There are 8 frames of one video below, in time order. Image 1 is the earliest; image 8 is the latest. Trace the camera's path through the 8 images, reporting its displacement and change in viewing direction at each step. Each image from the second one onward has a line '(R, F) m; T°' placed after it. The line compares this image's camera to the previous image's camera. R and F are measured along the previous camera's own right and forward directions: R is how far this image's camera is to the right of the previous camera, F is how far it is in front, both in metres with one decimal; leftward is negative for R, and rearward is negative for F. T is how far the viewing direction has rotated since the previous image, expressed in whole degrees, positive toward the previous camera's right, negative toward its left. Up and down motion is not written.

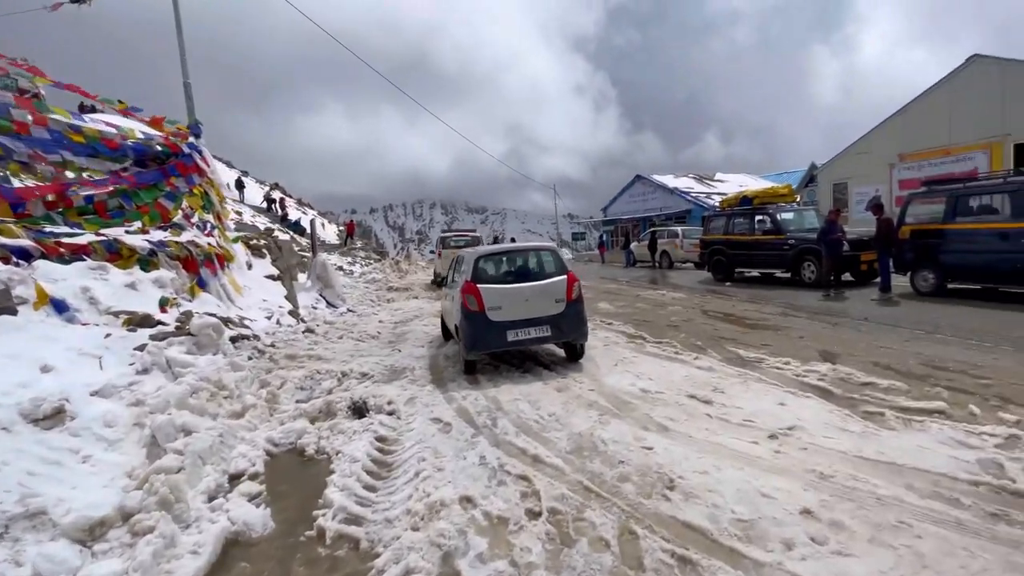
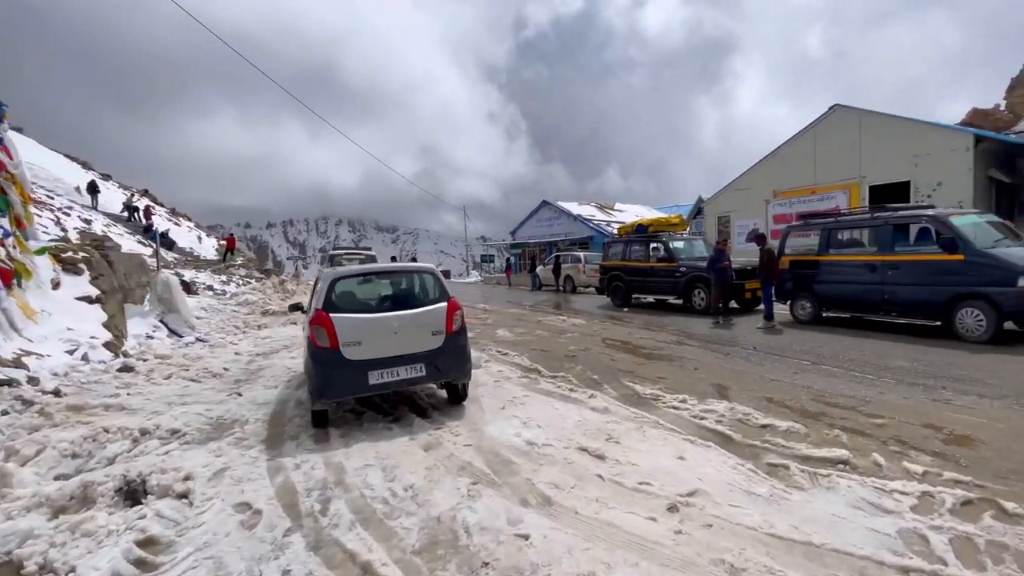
(+0.5, +1.0) m; +11°
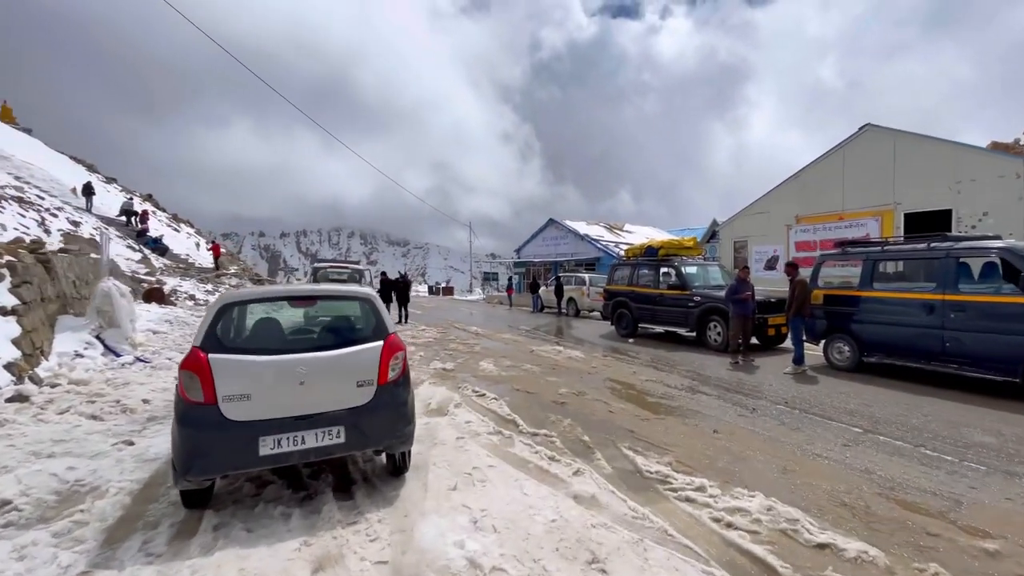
(+0.4, +1.4) m; -1°
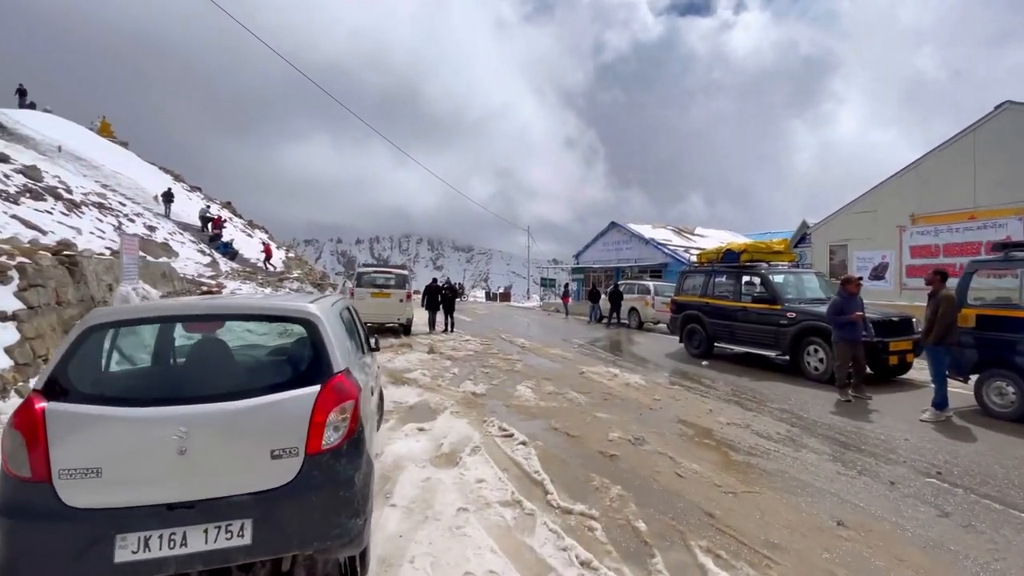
(+0.3, +1.5) m; -8°
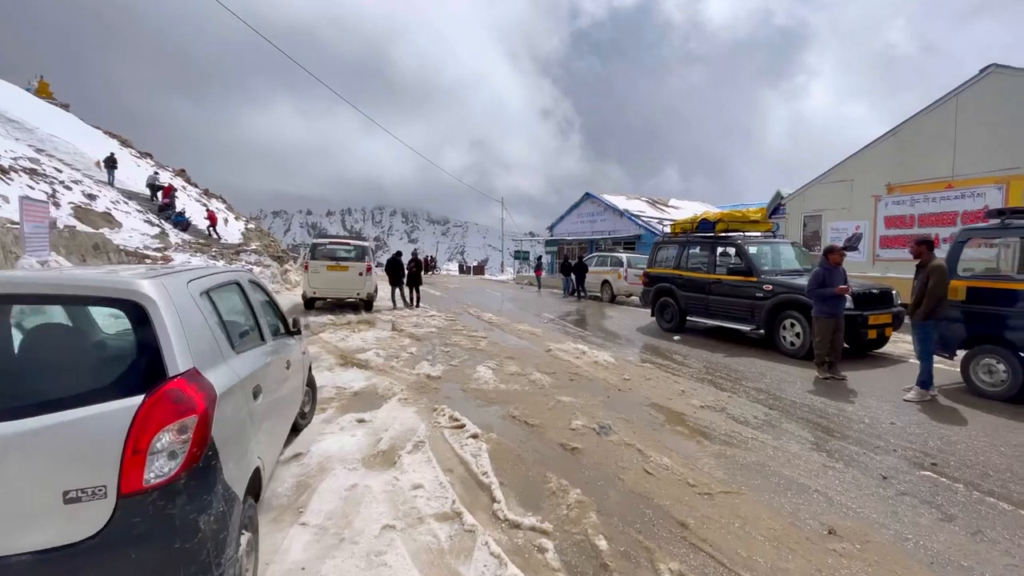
(+0.3, +0.7) m; +3°
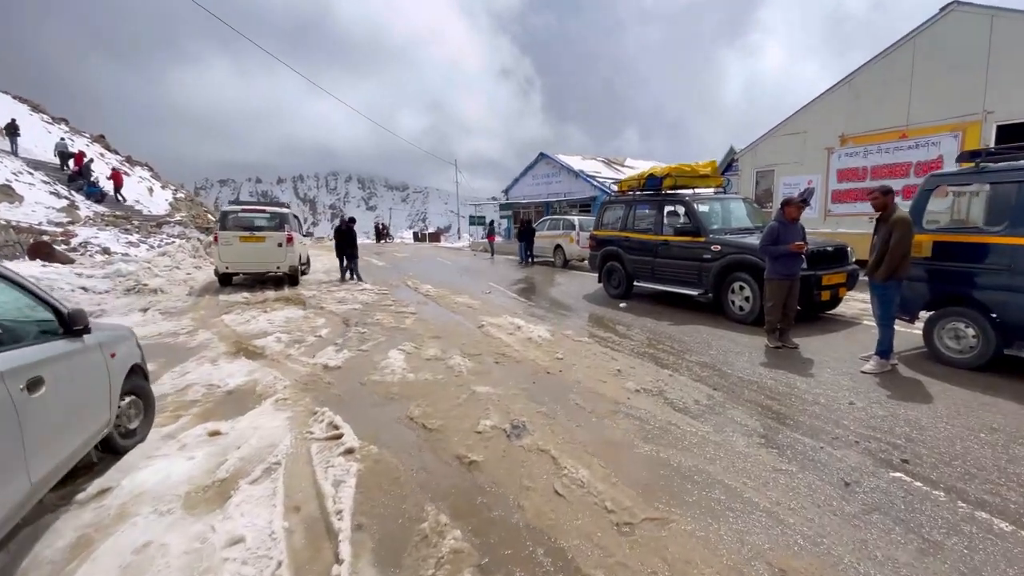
(+0.7, +1.0) m; +4°
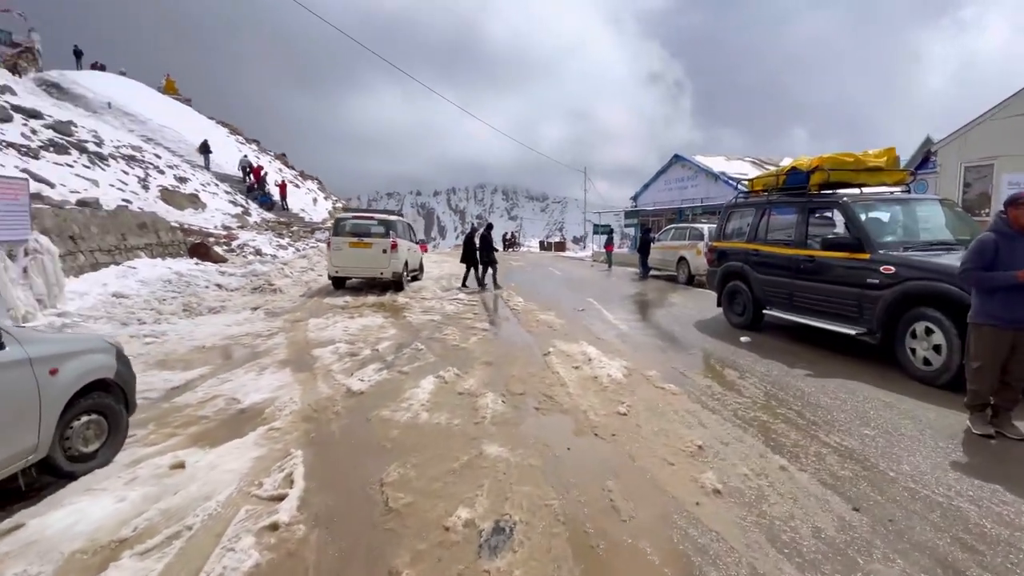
(+0.8, +1.4) m; -16°
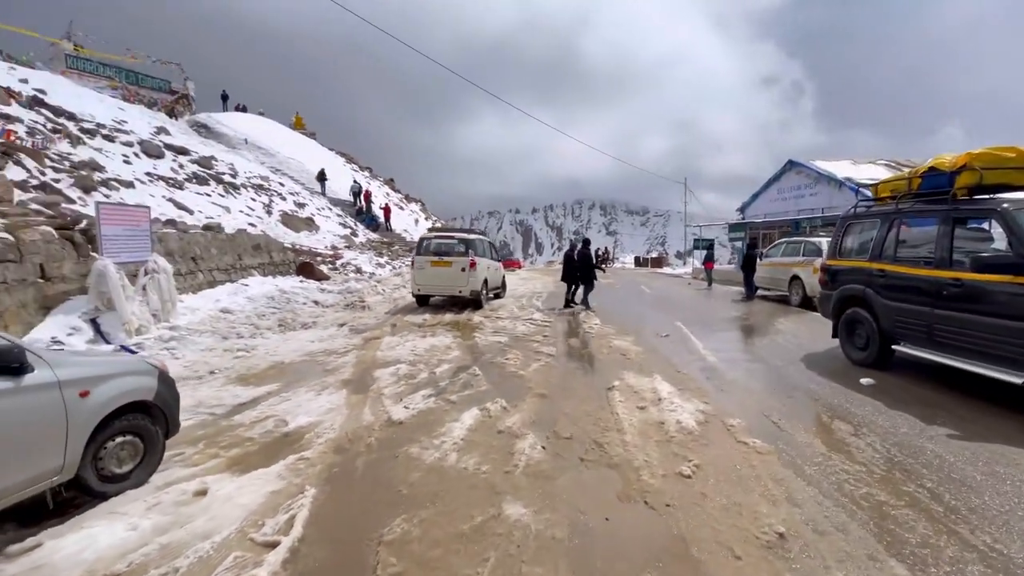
(+0.5, +0.6) m; -12°
